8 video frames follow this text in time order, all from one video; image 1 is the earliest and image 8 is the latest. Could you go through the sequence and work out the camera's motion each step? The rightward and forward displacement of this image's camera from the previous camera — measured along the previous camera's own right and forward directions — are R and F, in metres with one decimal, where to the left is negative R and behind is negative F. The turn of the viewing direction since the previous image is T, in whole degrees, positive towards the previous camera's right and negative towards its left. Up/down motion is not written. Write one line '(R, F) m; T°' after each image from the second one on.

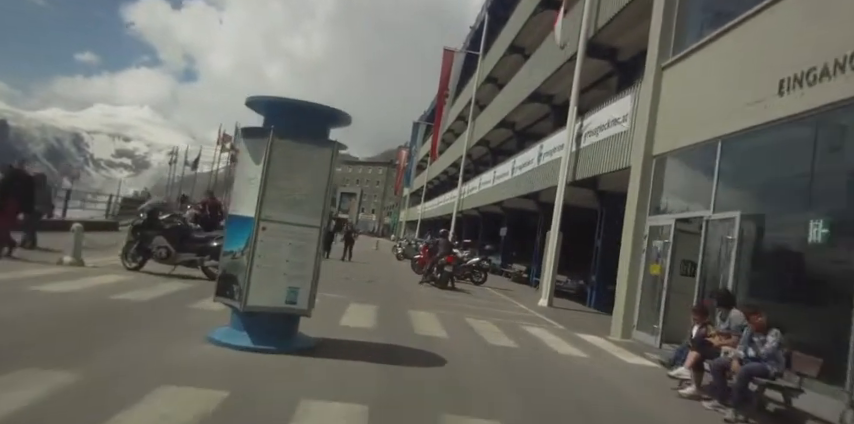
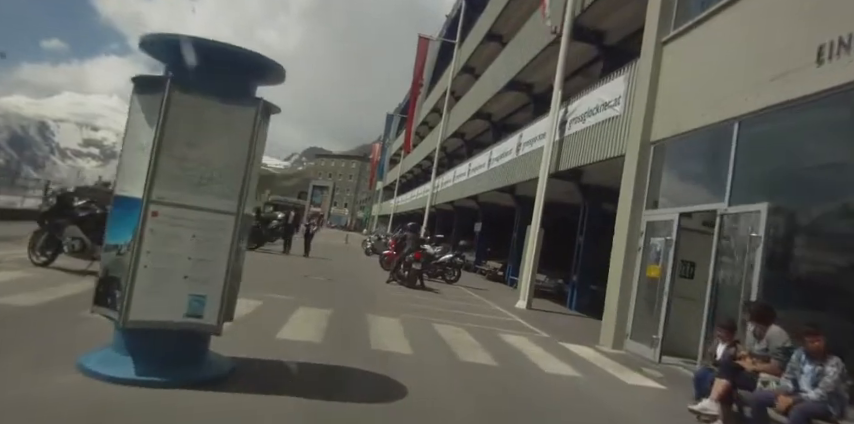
(+0.2, +1.7) m; +3°
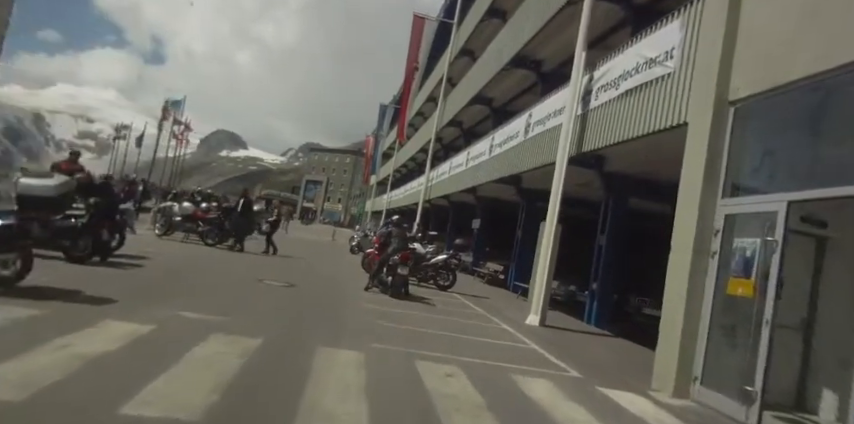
(+0.2, +3.2) m; 0°
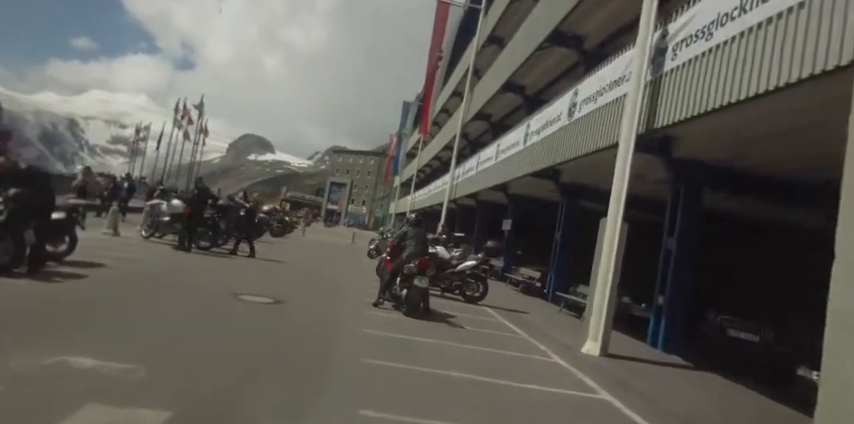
(0.0, +2.7) m; -3°
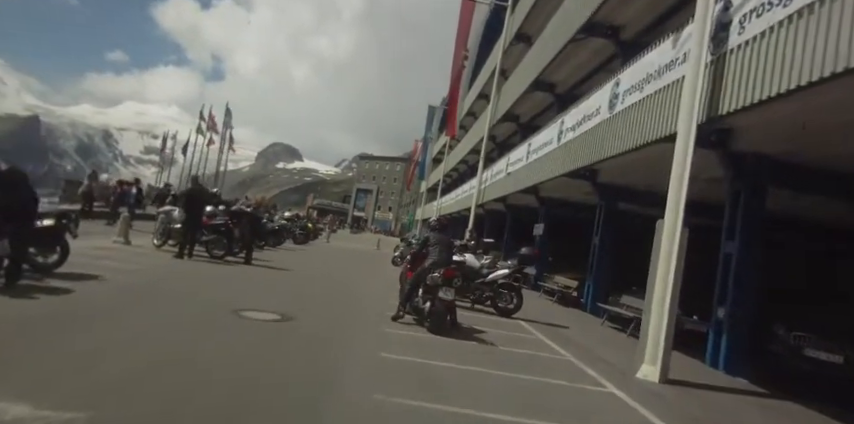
(0.0, +1.2) m; -3°
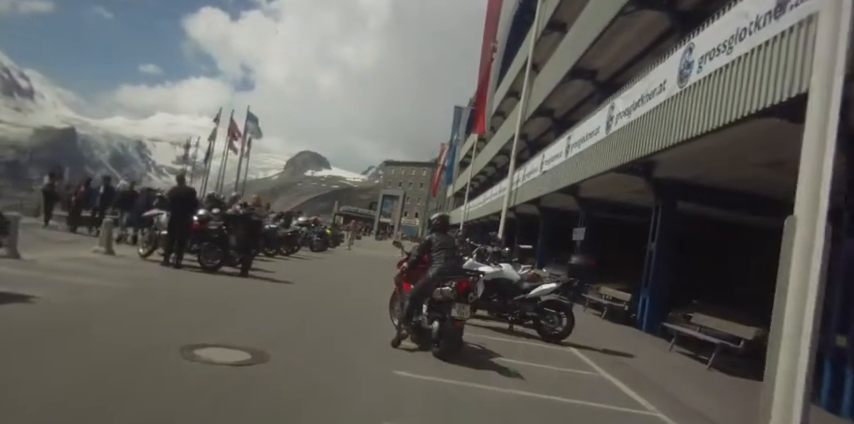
(0.0, +2.3) m; -3°
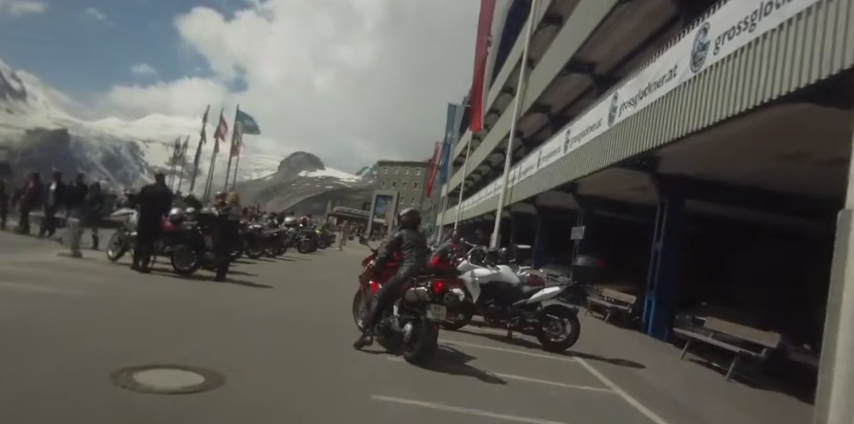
(+0.1, +0.9) m; +1°
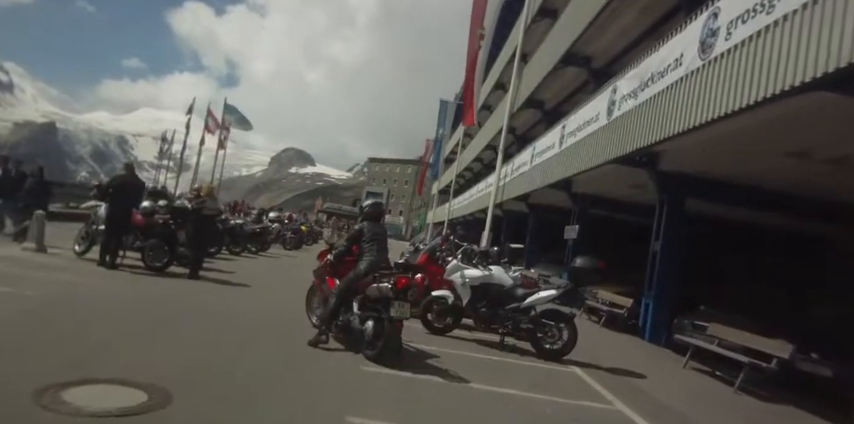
(+0.1, +0.7) m; +1°
